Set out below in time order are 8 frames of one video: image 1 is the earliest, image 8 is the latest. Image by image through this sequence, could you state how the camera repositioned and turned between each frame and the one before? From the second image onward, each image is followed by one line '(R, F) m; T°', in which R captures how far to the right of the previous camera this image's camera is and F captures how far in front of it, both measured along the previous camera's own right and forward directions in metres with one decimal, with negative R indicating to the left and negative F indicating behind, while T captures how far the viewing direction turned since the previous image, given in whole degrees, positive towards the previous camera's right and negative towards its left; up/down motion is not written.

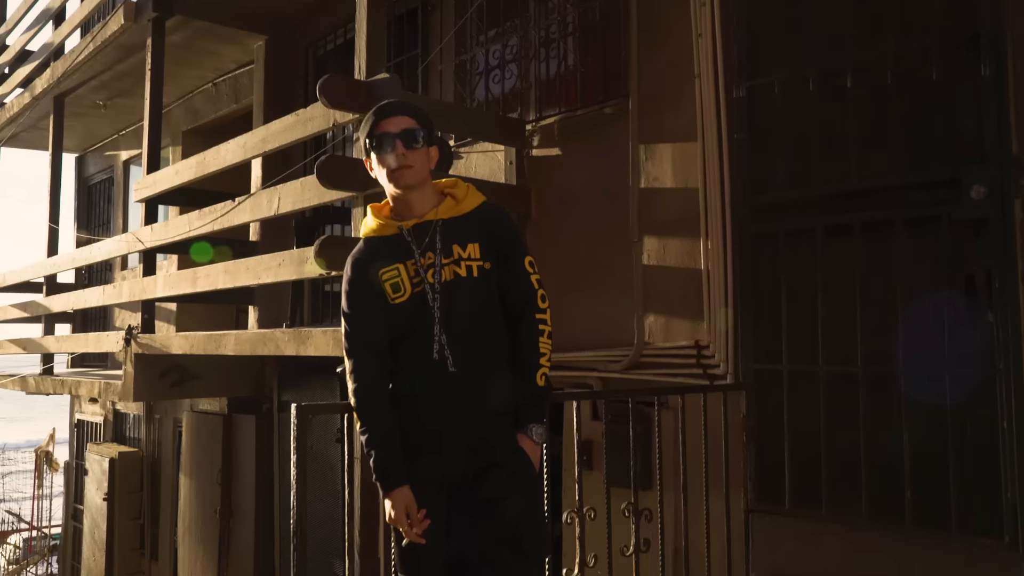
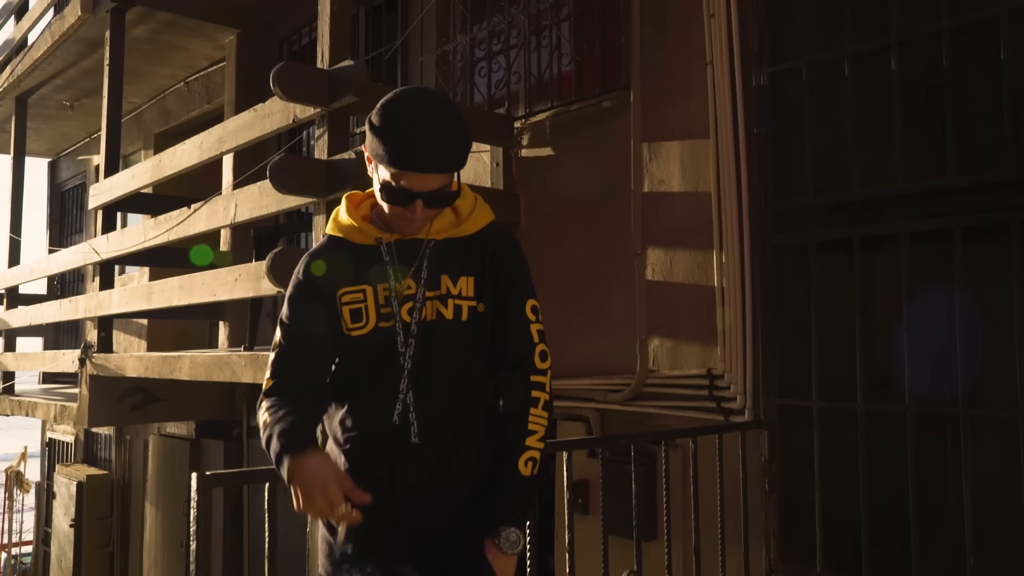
(+0.1, +0.6) m; 0°
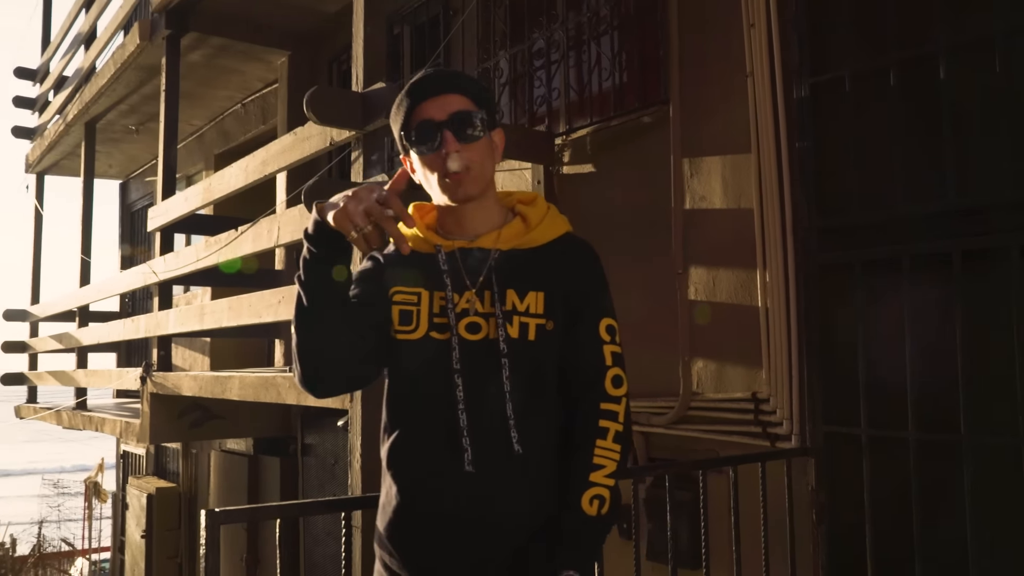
(+0.1, +0.1) m; -4°
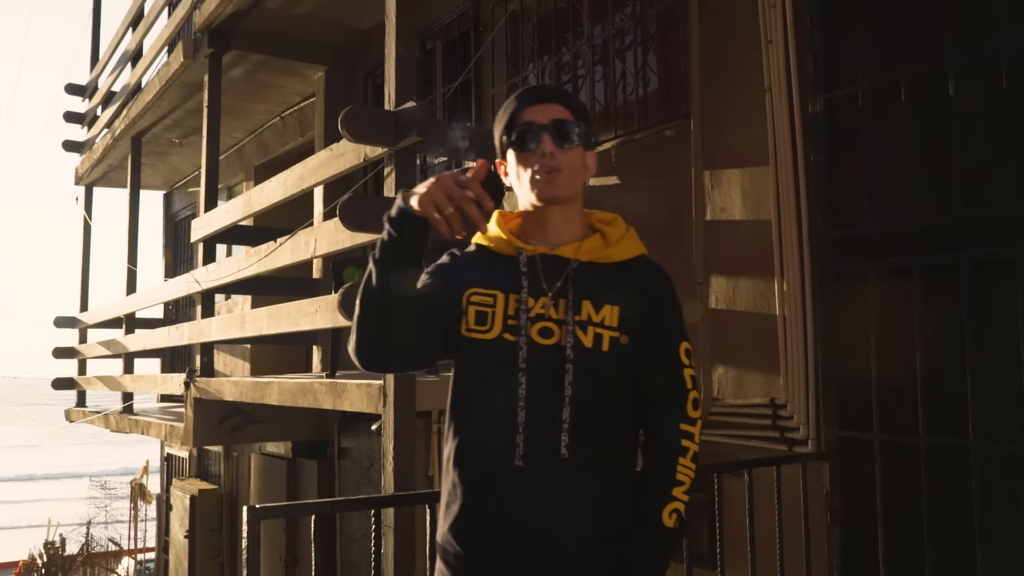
(+0.1, -0.2) m; -2°
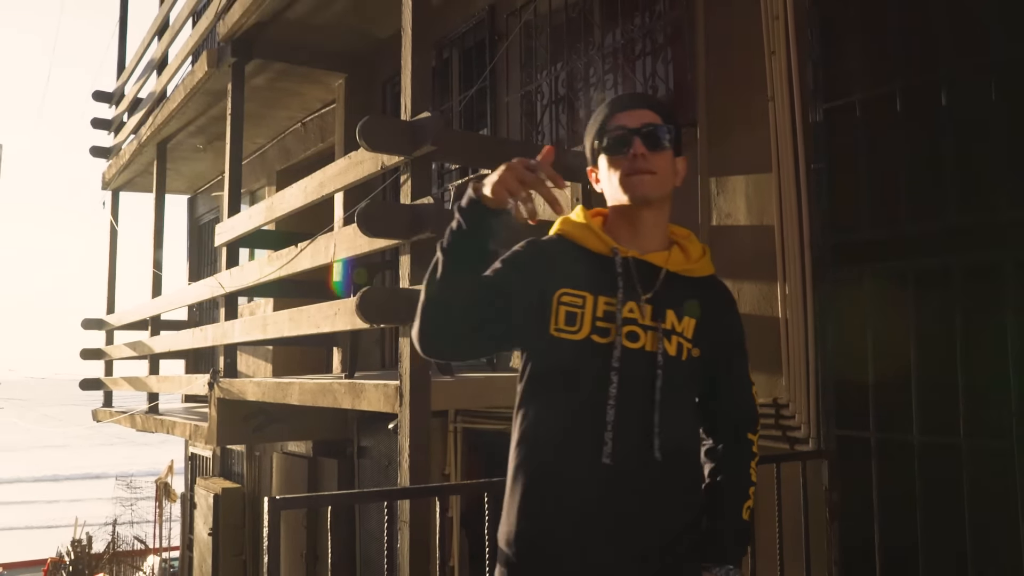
(0.0, -0.1) m; -1°
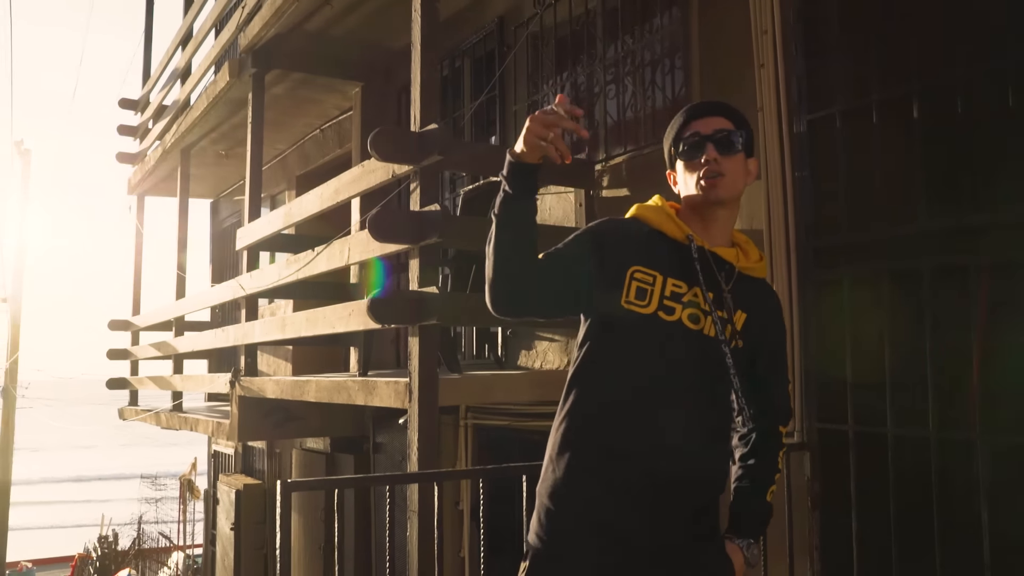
(+0.1, -0.2) m; -1°
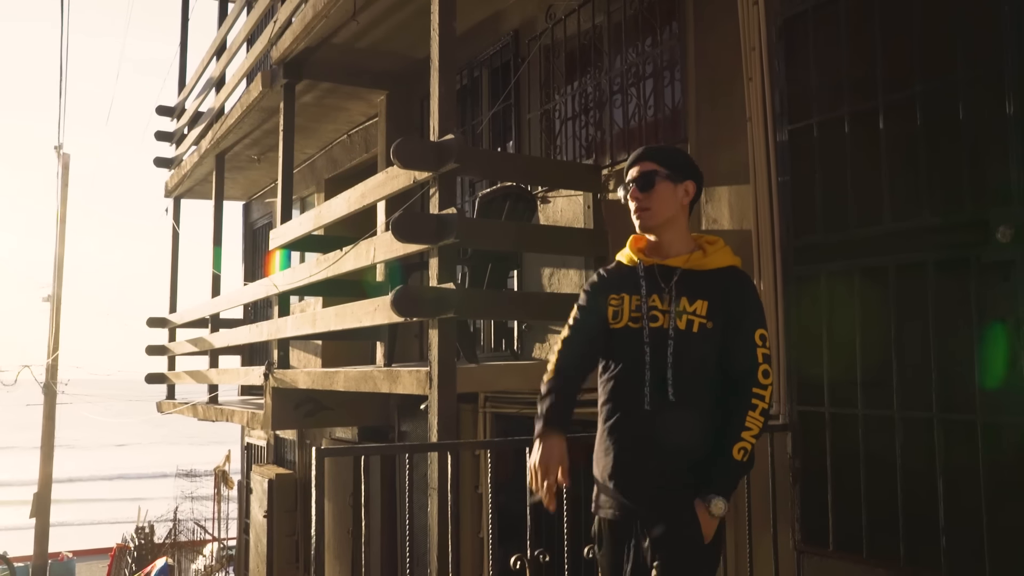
(+0.1, -0.4) m; -2°
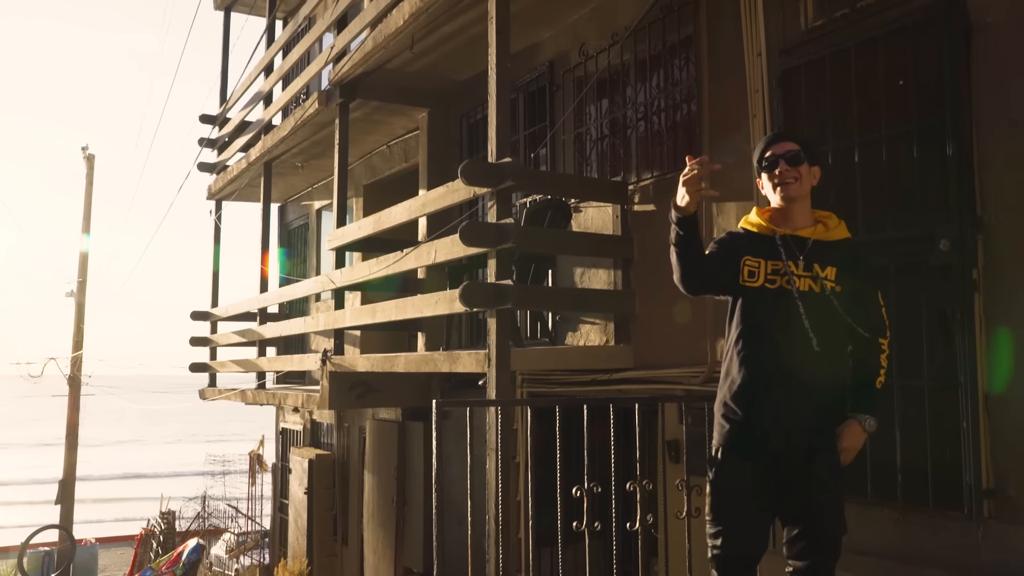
(-0.3, -1.1) m; 0°
